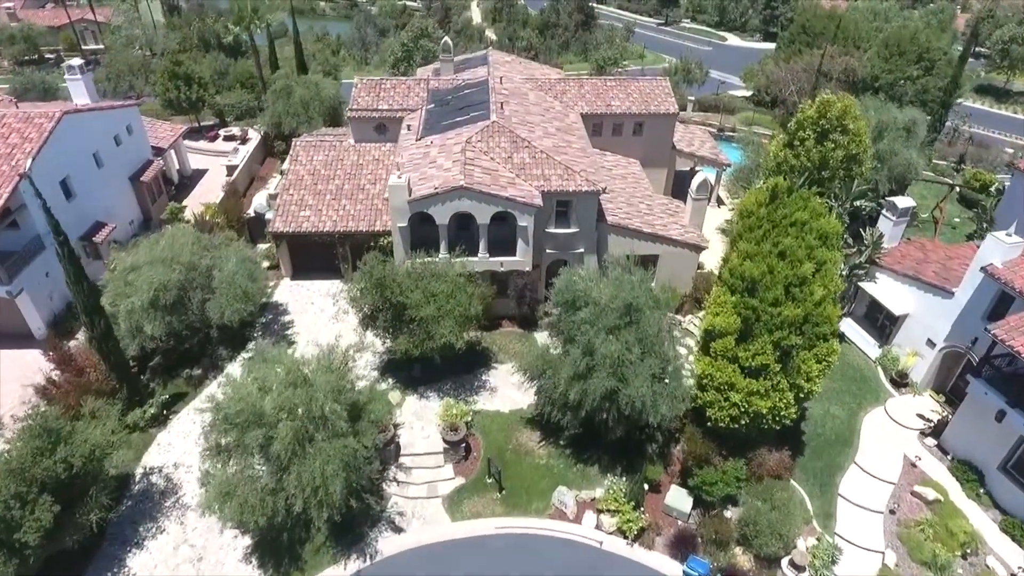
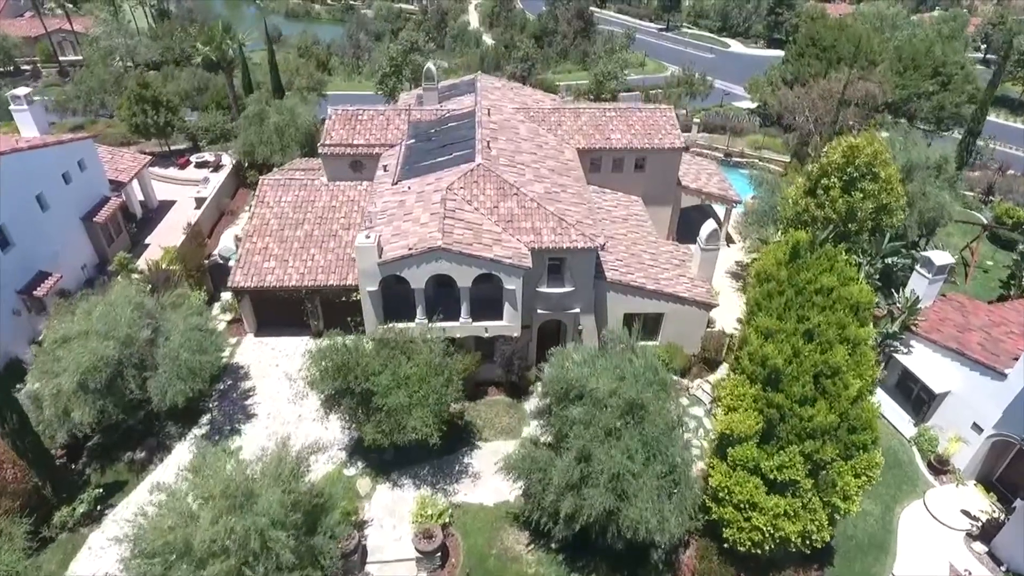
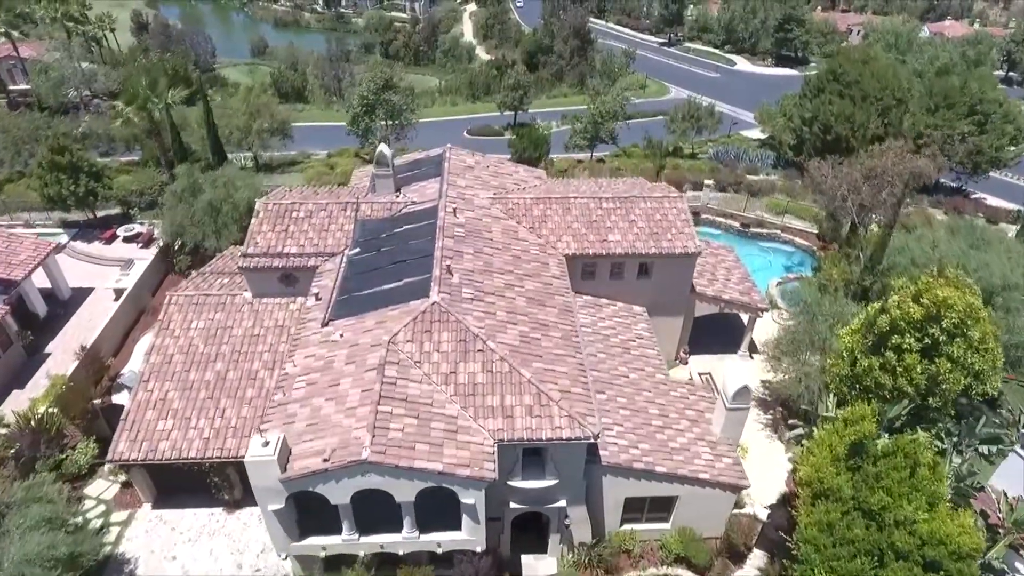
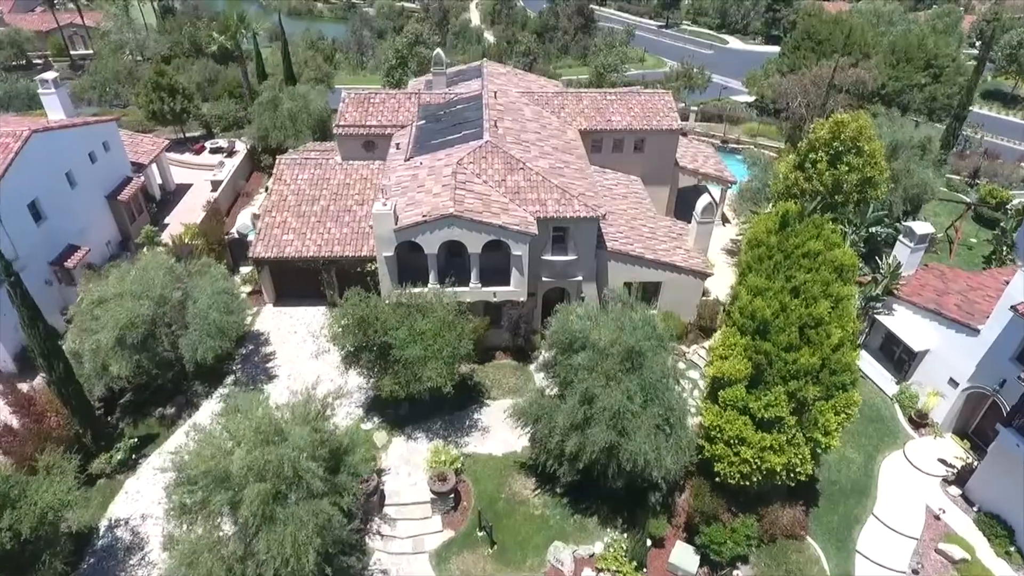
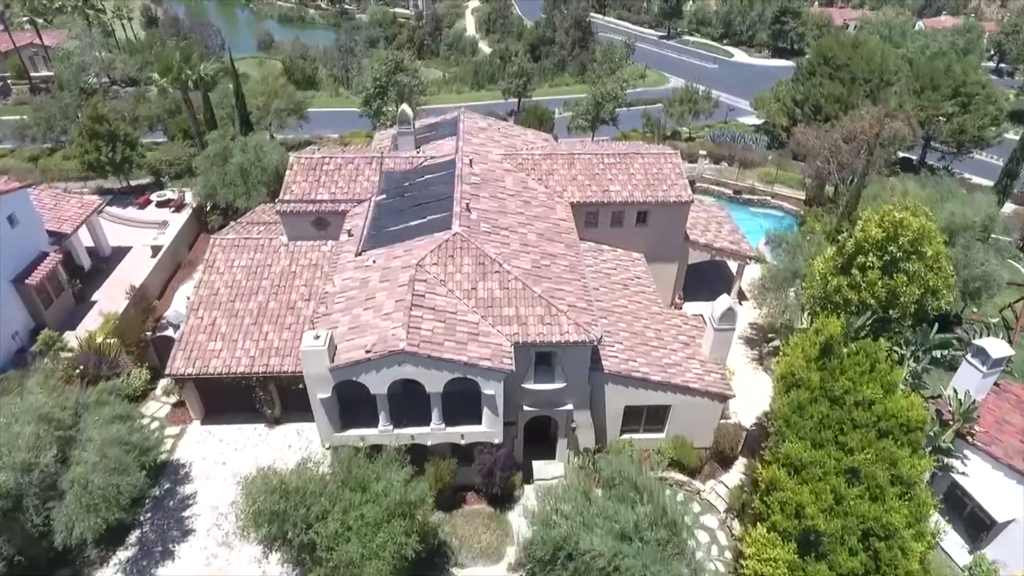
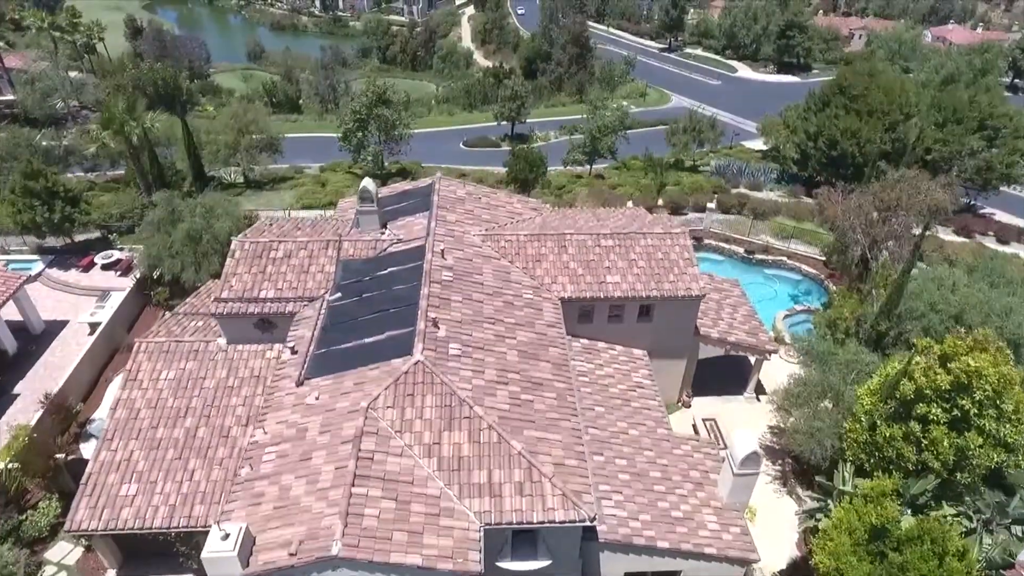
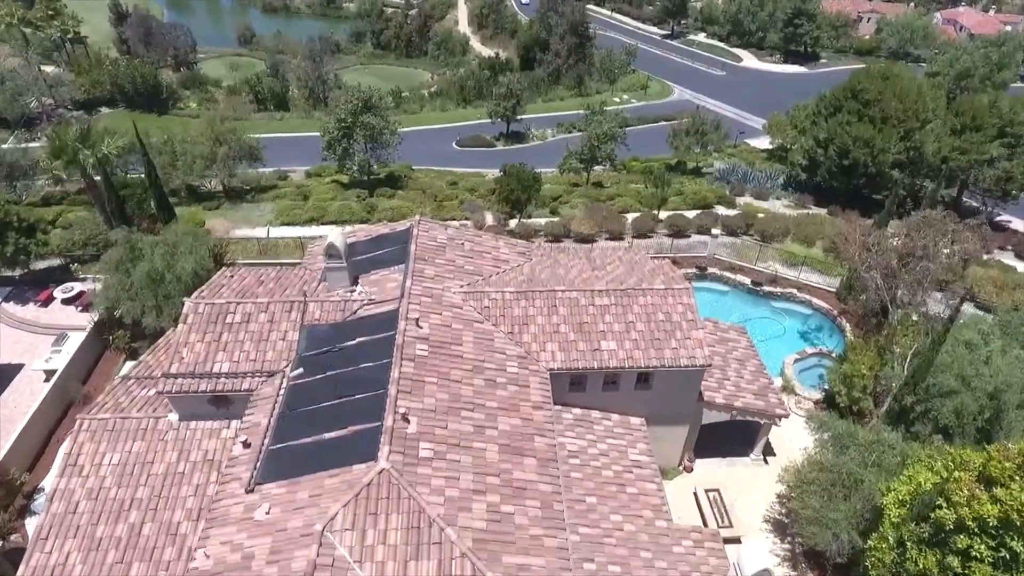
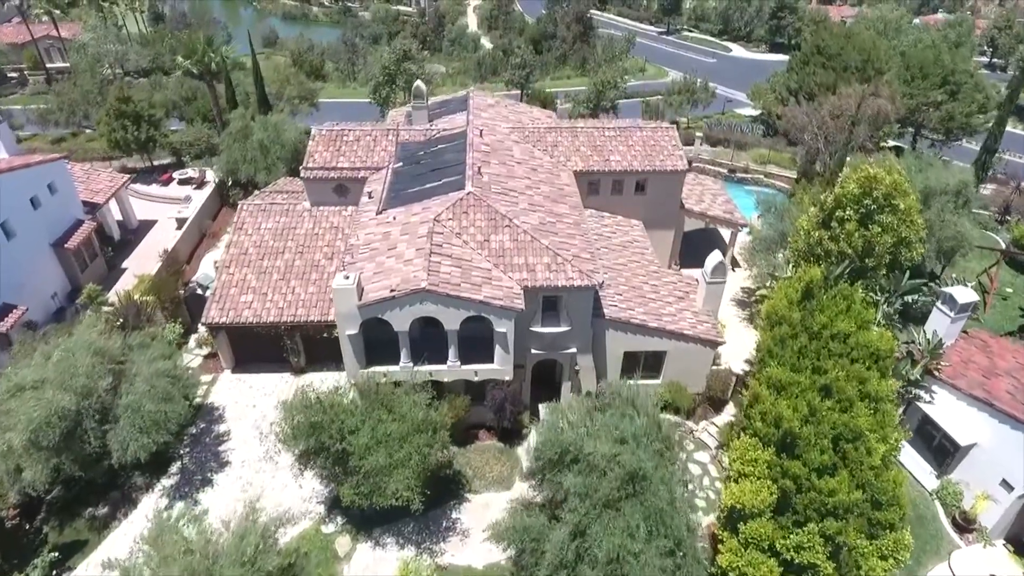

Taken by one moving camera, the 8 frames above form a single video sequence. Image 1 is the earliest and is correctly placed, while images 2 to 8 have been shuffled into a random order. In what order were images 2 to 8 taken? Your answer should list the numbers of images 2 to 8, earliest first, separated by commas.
4, 2, 8, 5, 3, 6, 7
